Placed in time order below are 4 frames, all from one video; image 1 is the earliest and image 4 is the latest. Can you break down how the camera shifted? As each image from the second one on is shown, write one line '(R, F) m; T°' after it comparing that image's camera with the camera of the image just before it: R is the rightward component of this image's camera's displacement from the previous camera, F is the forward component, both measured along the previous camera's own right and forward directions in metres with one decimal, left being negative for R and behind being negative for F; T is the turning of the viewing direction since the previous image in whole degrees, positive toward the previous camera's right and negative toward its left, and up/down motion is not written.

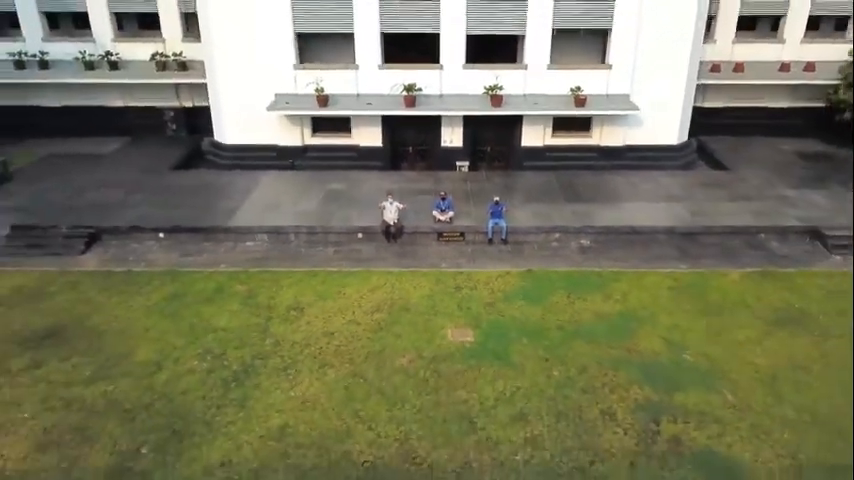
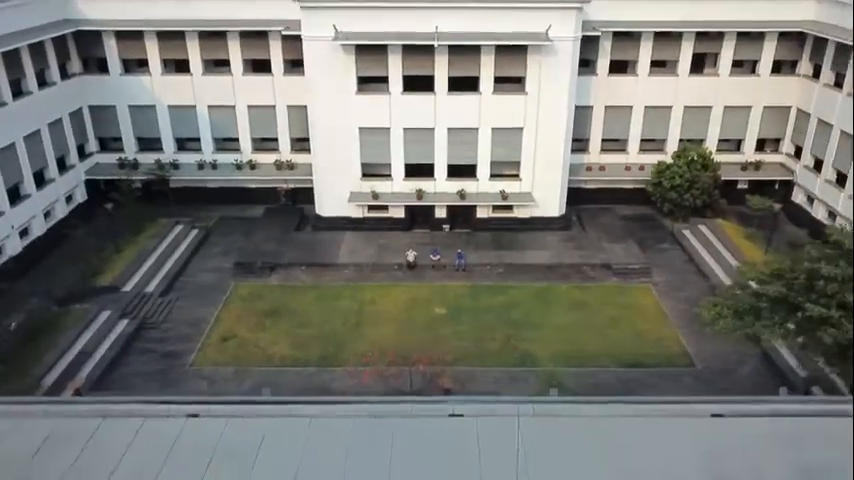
(+0.1, -12.8) m; 0°
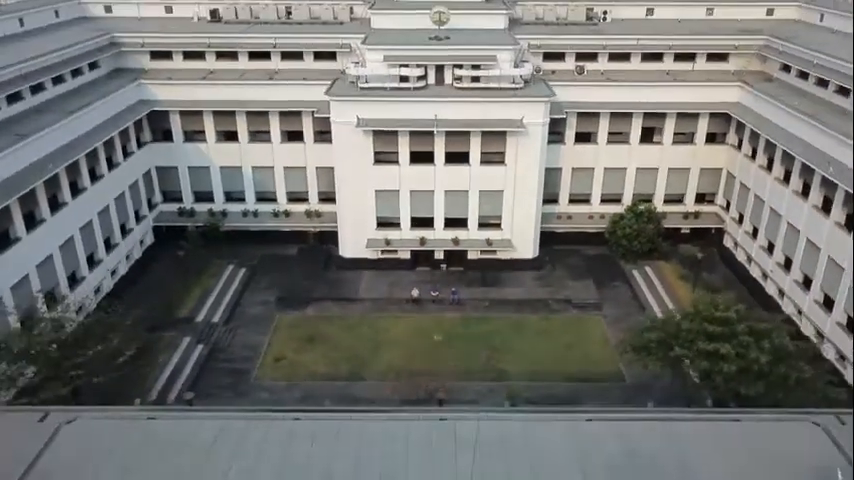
(0.0, -6.8) m; 0°
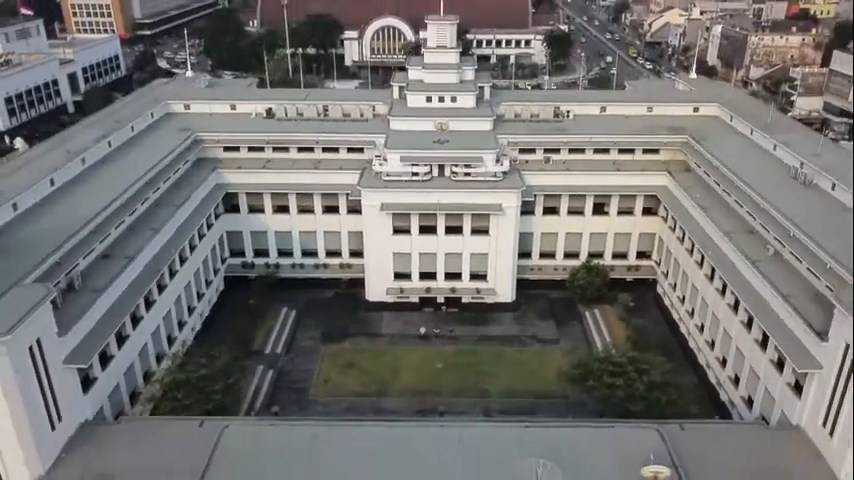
(-0.1, -11.3) m; 0°
